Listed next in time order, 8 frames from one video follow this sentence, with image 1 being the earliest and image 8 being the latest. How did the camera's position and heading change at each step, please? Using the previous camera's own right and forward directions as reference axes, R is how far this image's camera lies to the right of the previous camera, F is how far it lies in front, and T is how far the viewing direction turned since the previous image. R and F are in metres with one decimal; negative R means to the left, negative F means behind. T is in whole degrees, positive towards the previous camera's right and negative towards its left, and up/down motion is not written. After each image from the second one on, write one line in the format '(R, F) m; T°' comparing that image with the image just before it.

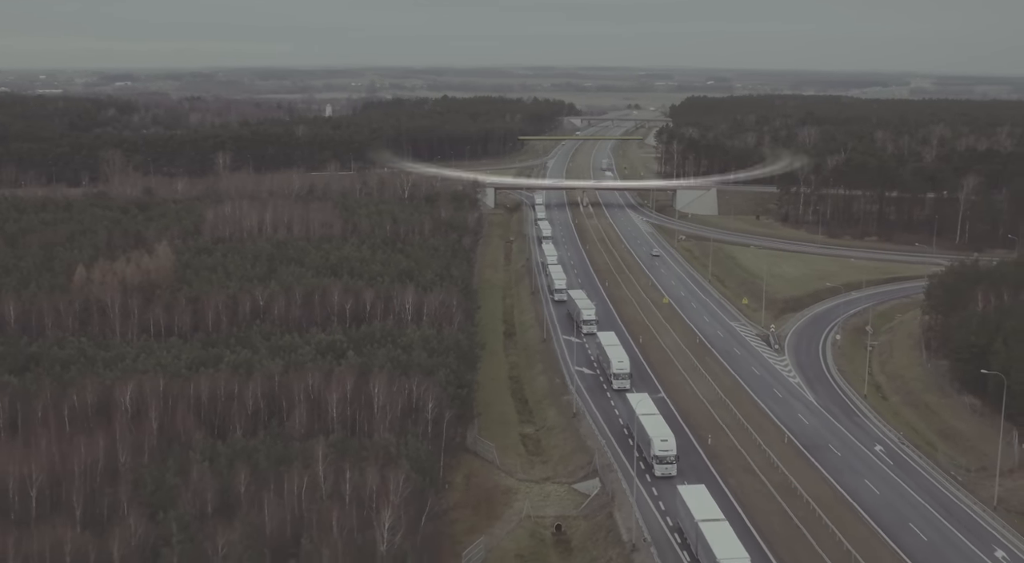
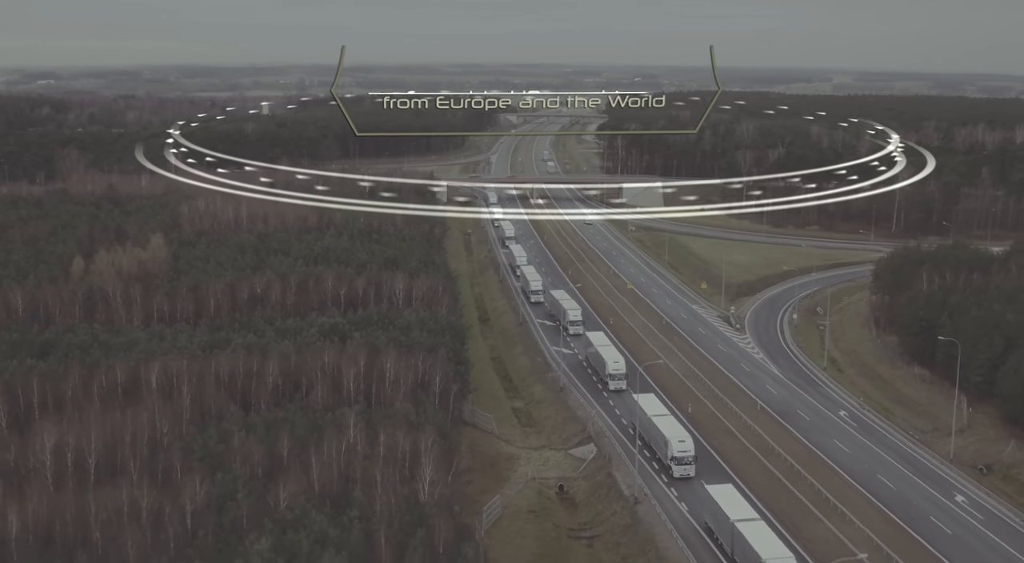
(-0.9, -1.1) m; +4°
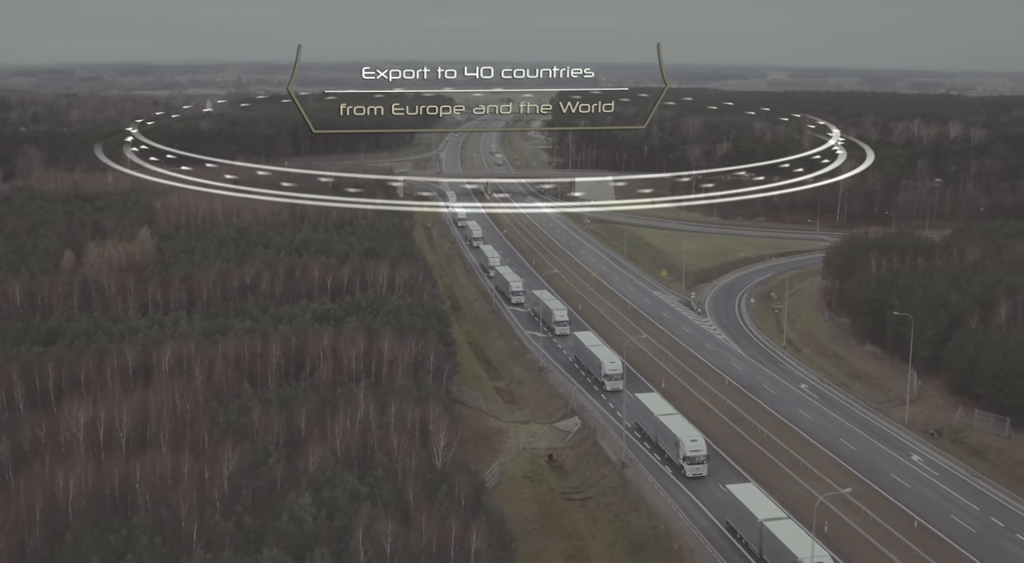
(-0.7, -1.0) m; +3°
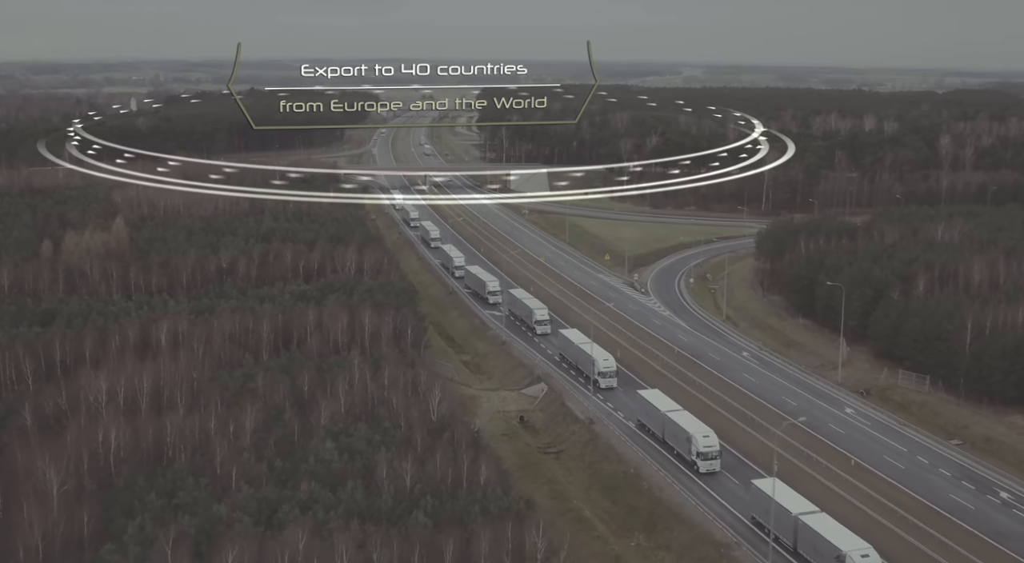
(-0.7, -1.4) m; +4°
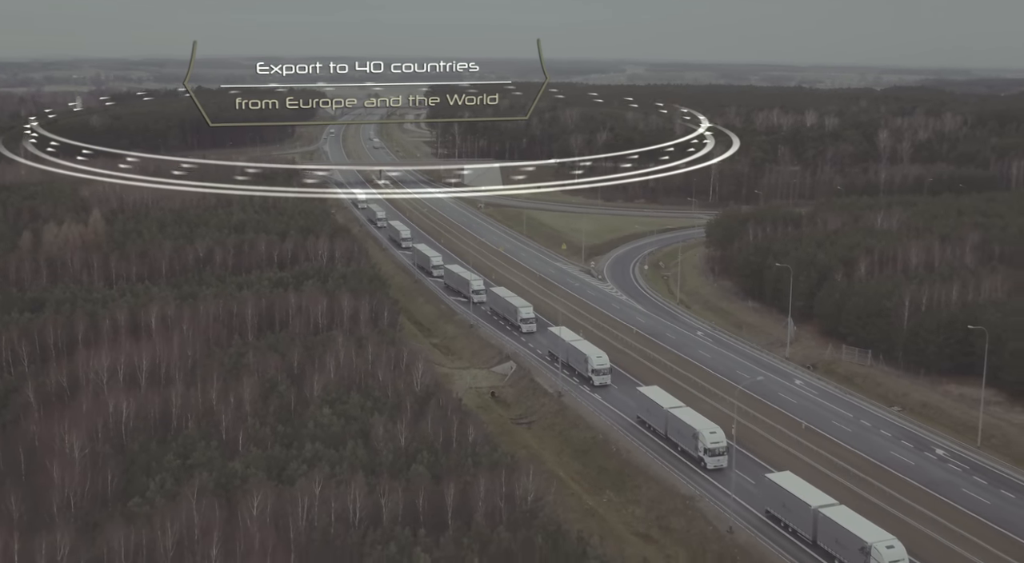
(-0.4, -1.0) m; +3°
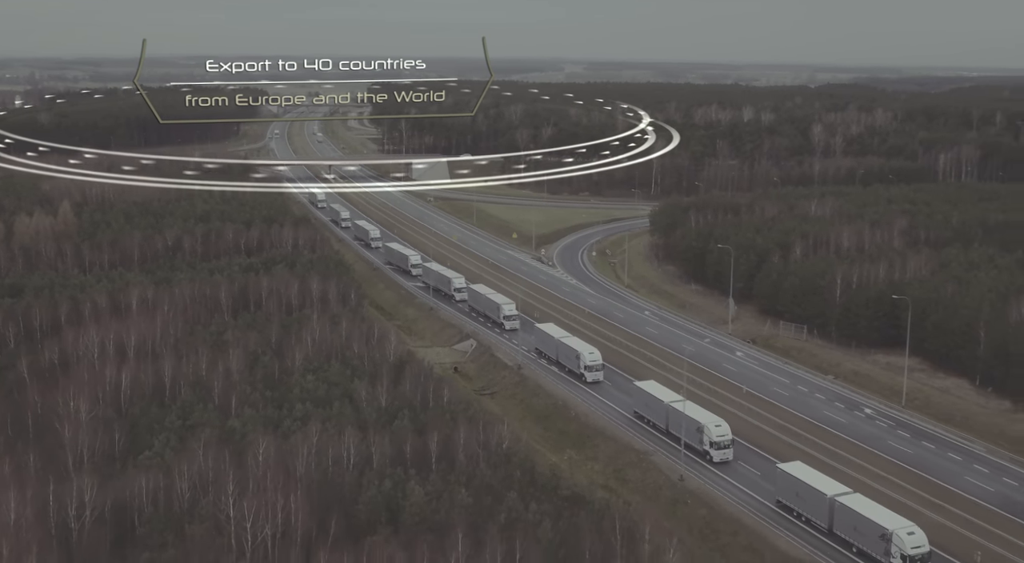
(-0.3, -1.1) m; +3°
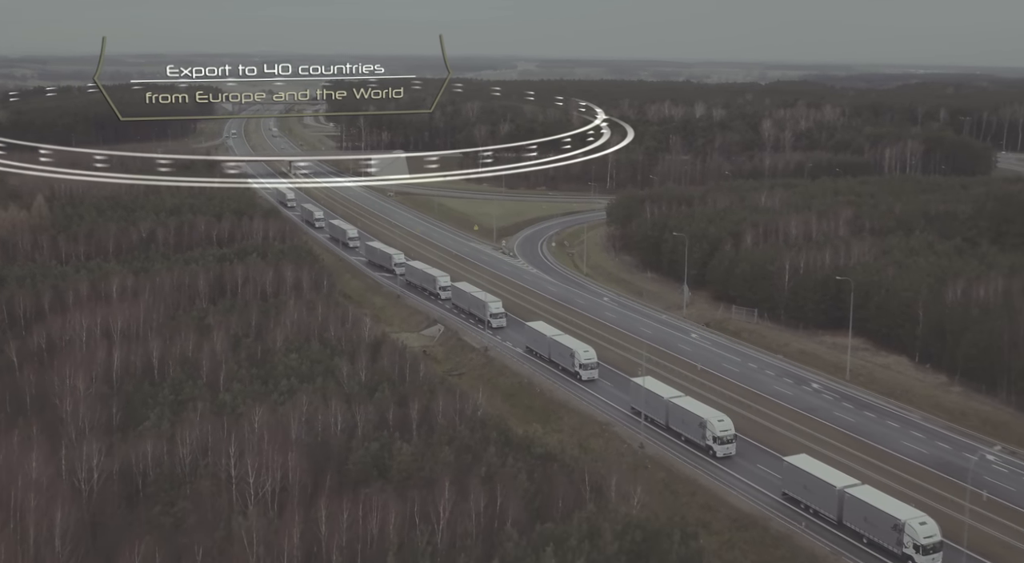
(-0.2, -0.9) m; +2°
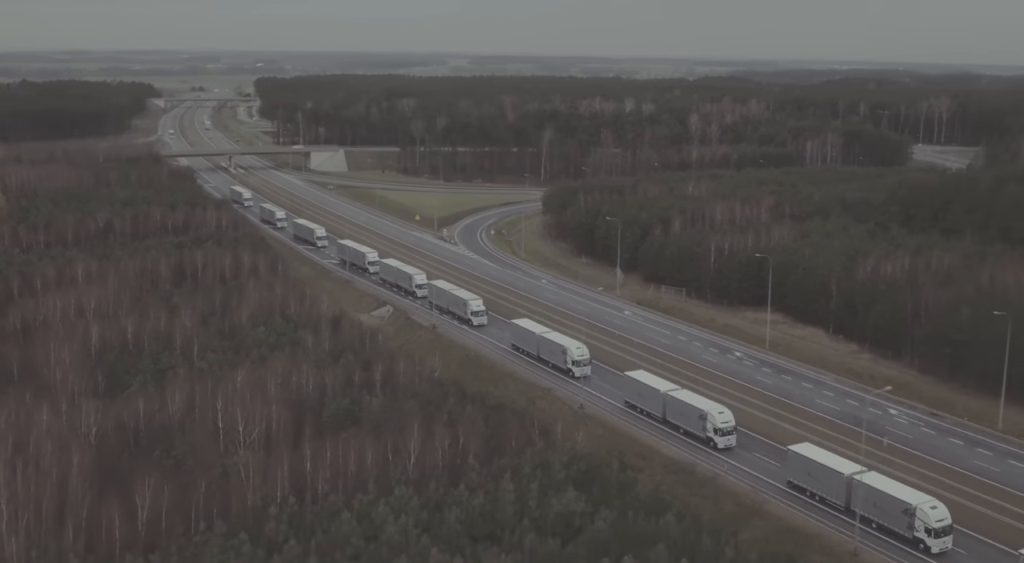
(-0.2, -1.3) m; +3°
